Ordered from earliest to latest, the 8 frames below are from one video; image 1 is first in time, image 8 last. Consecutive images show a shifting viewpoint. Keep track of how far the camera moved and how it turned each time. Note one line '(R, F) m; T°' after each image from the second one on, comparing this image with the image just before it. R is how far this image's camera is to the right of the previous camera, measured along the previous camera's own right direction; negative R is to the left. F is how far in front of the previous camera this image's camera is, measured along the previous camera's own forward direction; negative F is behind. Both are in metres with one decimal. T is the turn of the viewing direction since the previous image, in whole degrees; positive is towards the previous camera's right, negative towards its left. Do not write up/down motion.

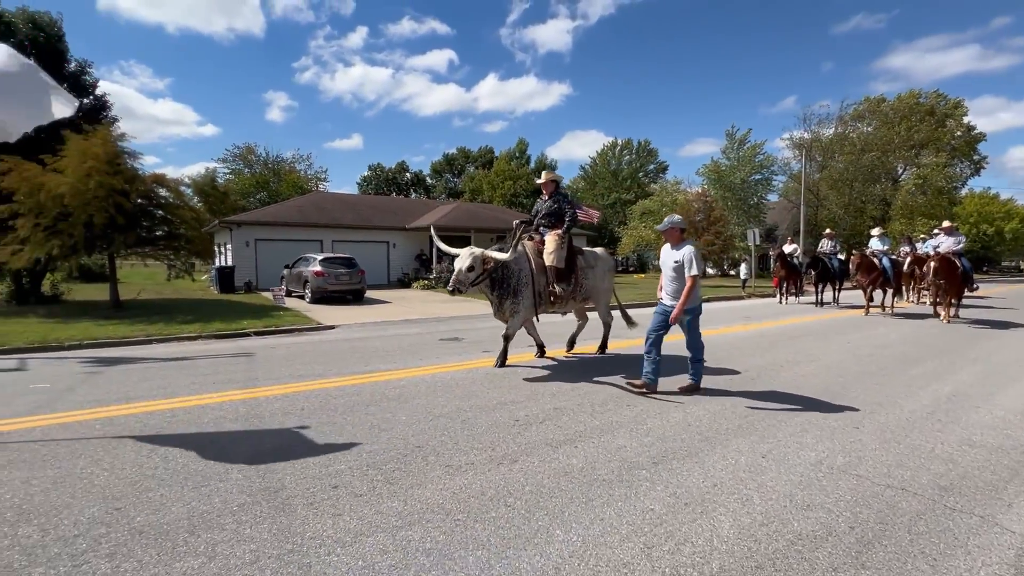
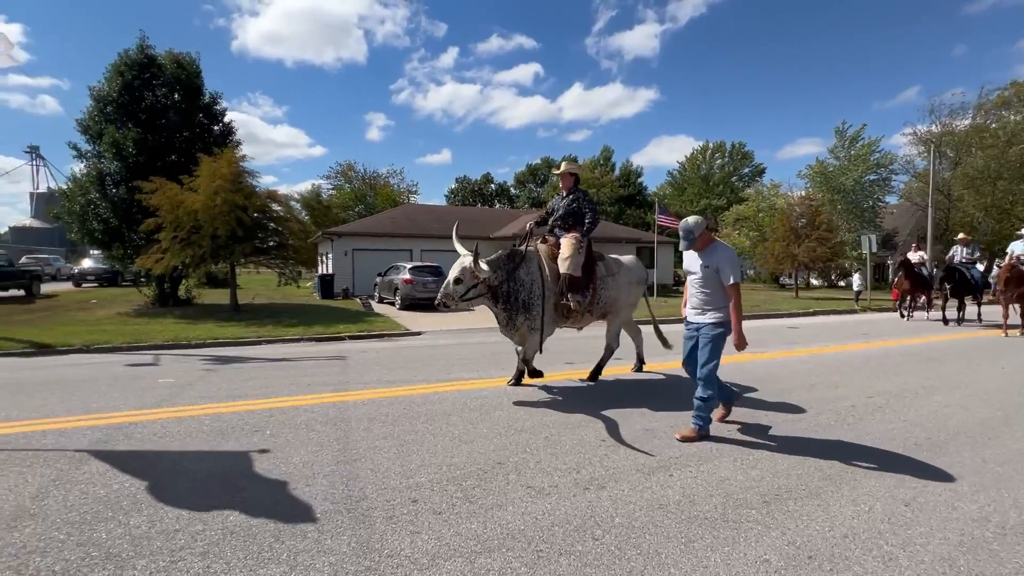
(0.0, +0.2) m; -10°
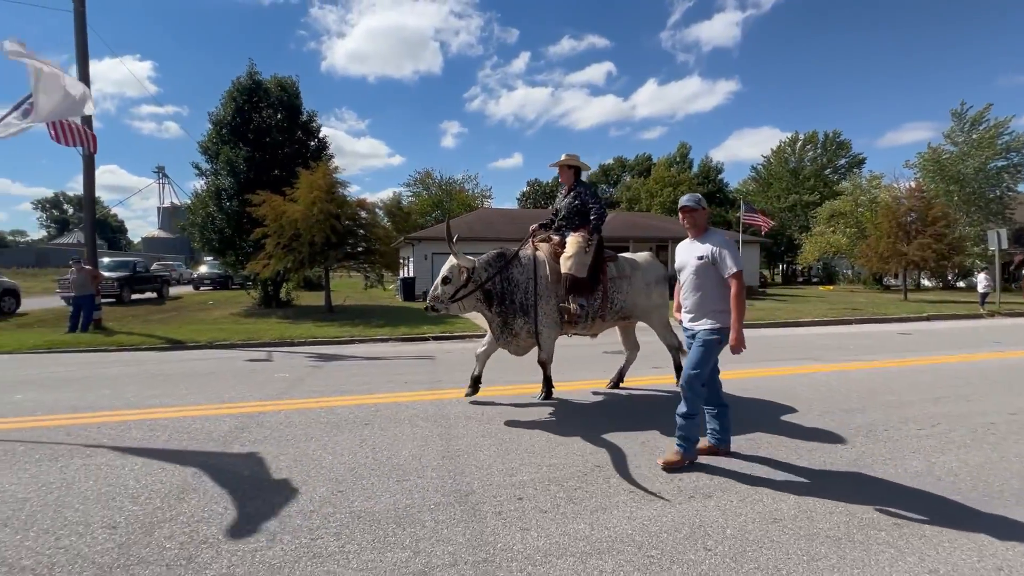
(-0.2, -0.1) m; -9°
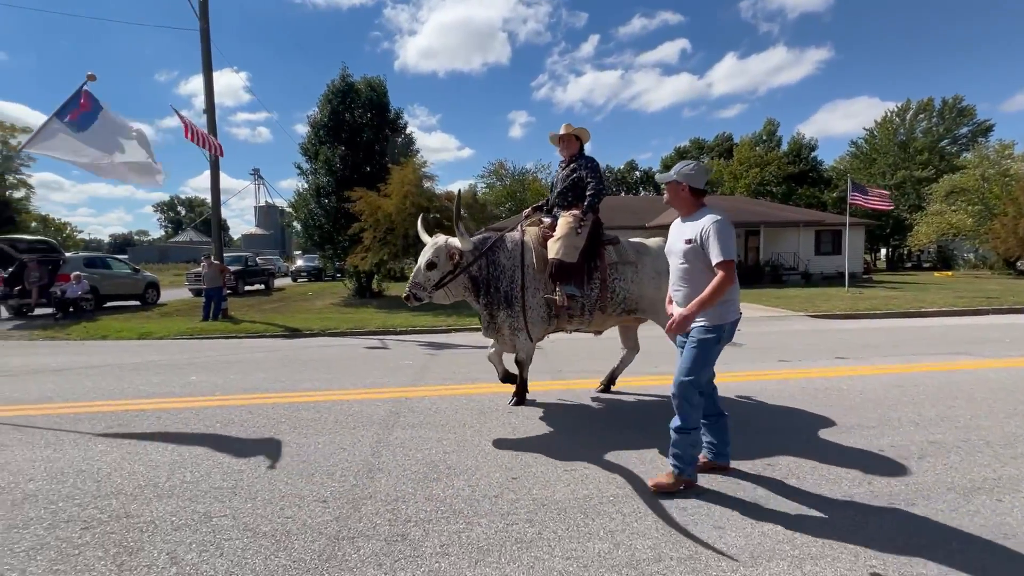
(-0.8, 0.0) m; -8°
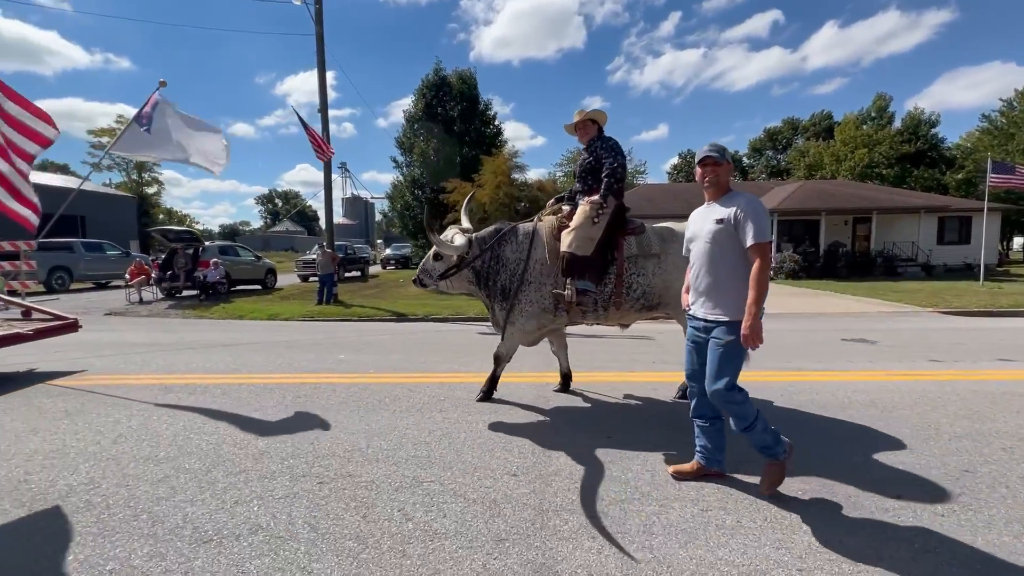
(-0.8, -0.2) m; -8°
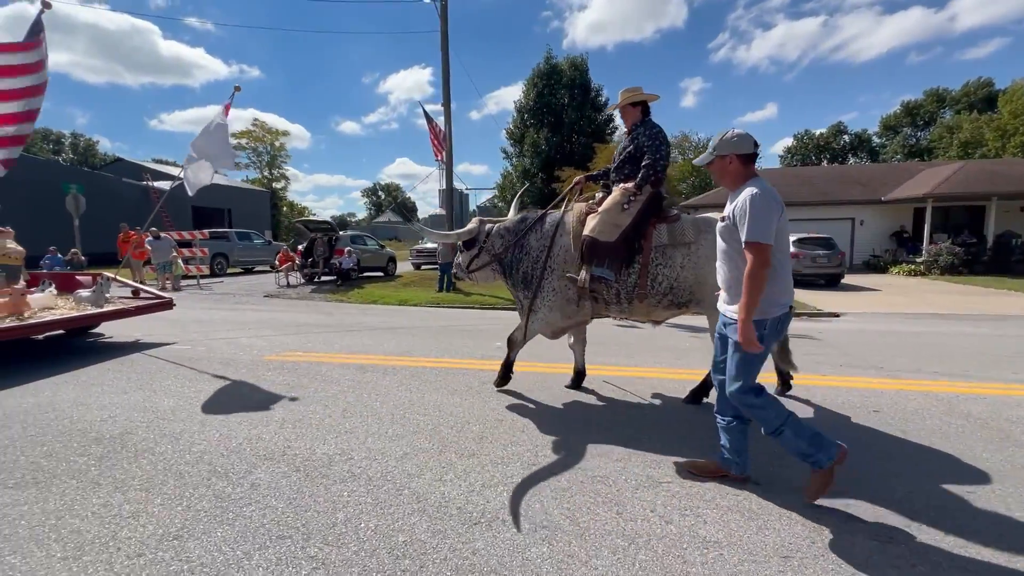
(-1.1, 0.0) m; -11°
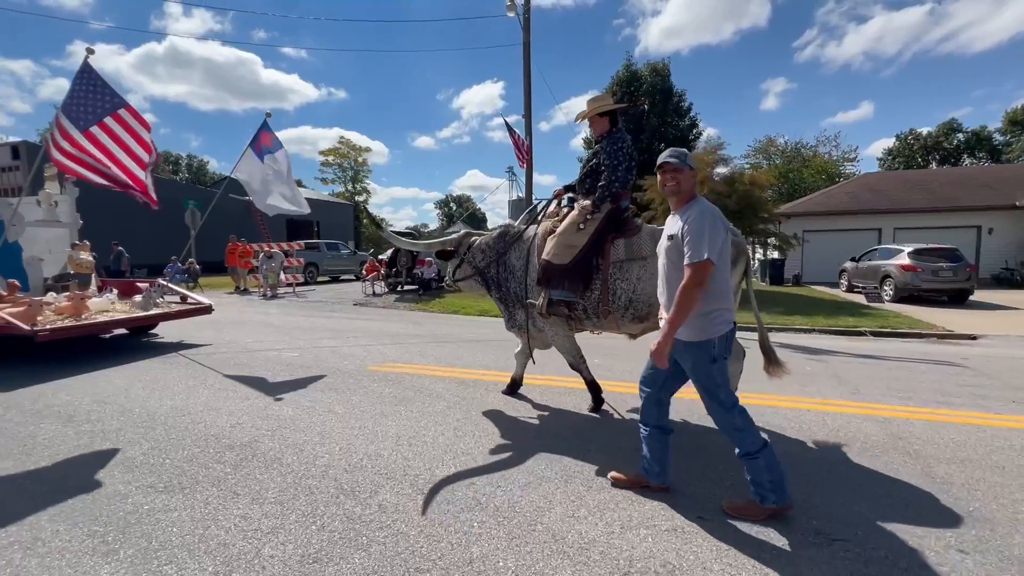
(-0.5, +0.2) m; -8°
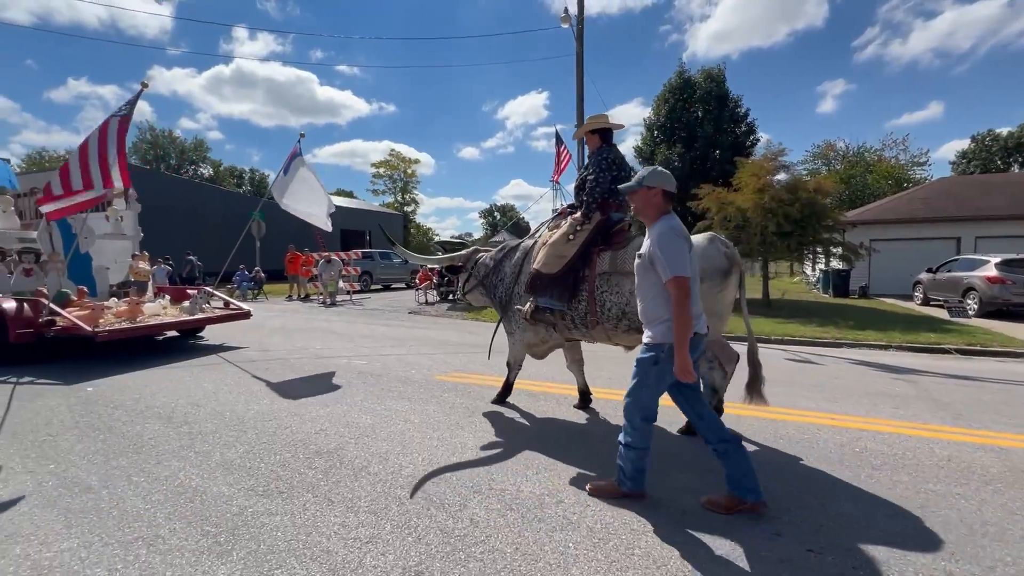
(-0.3, 0.0) m; -5°
